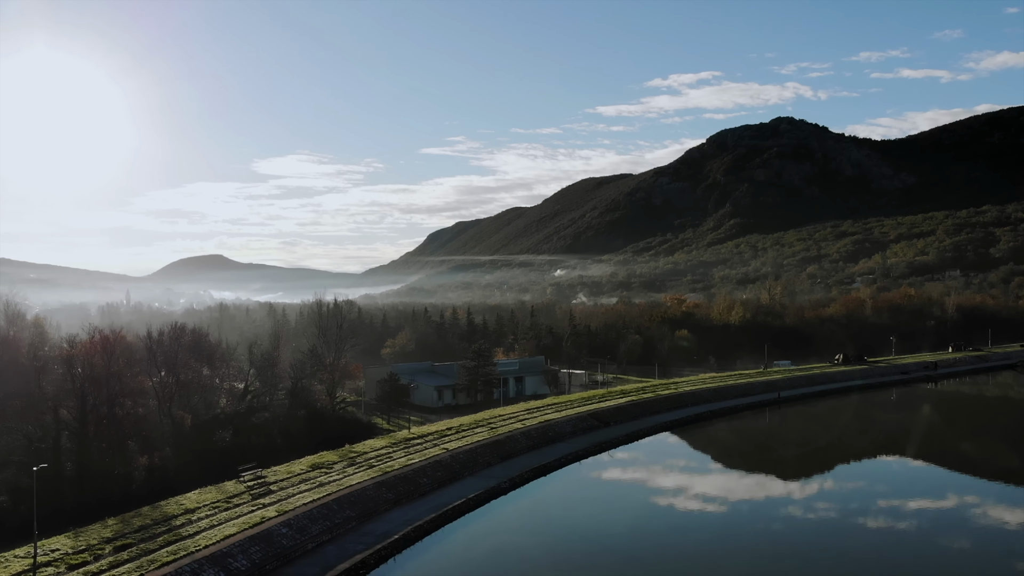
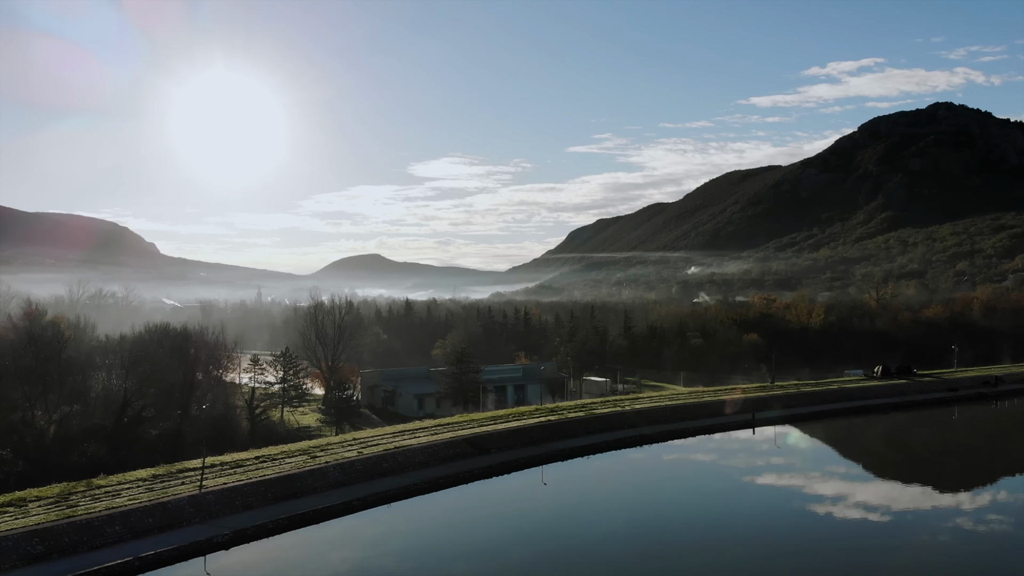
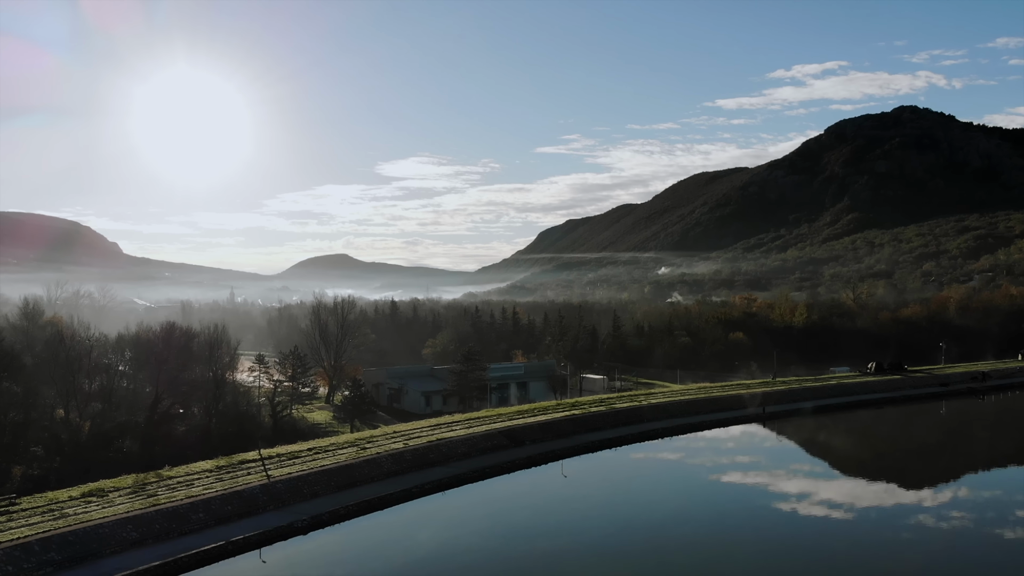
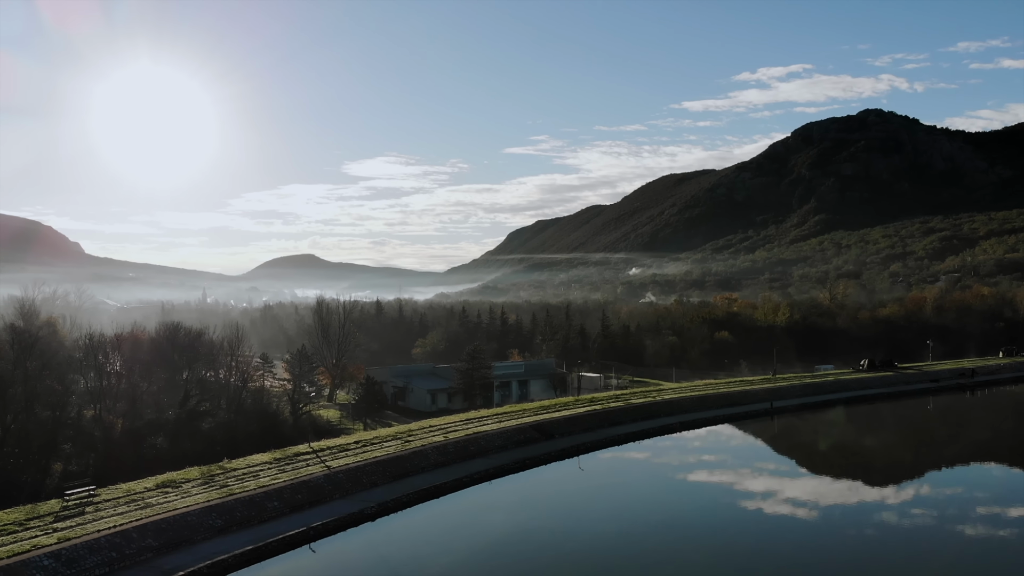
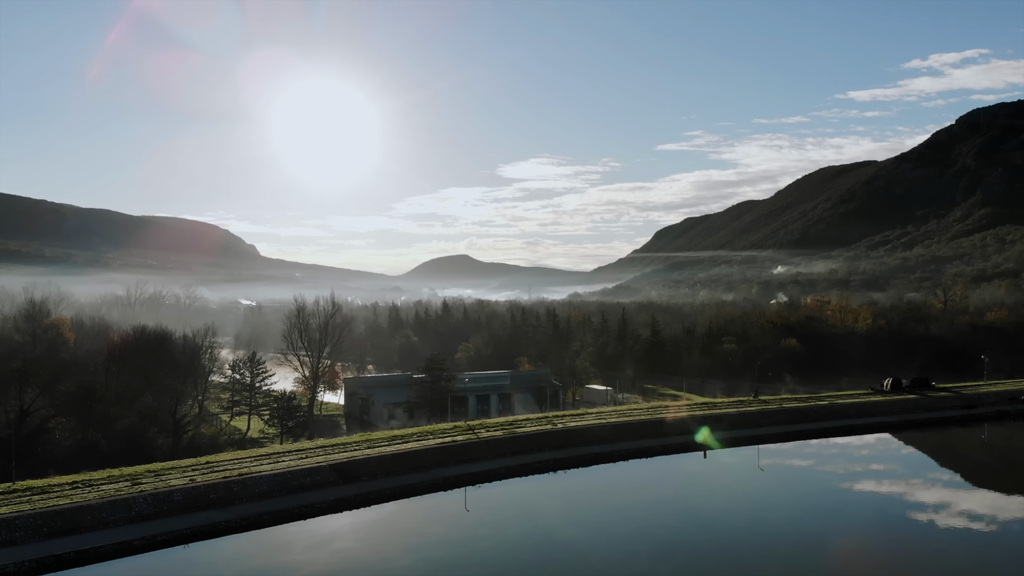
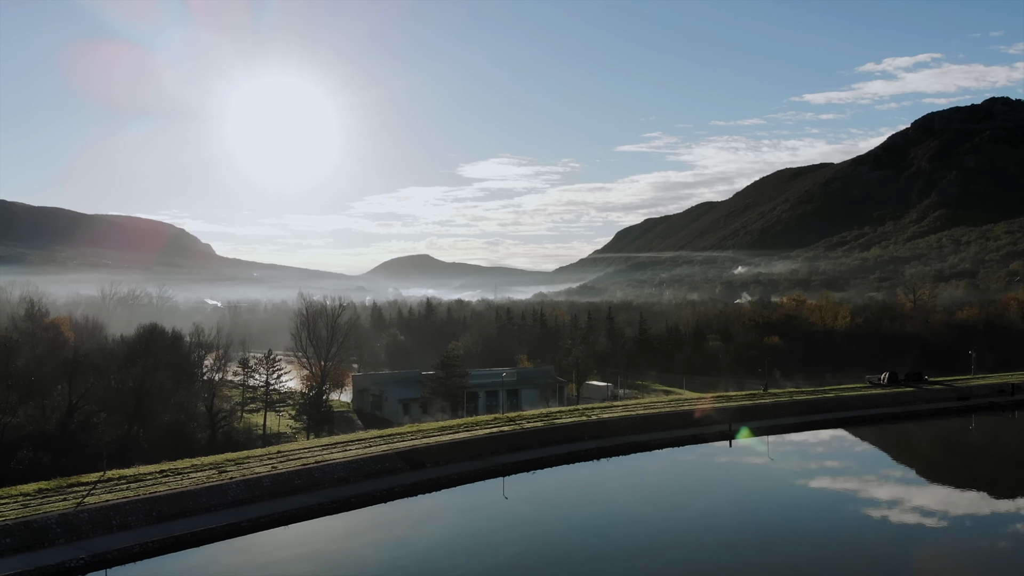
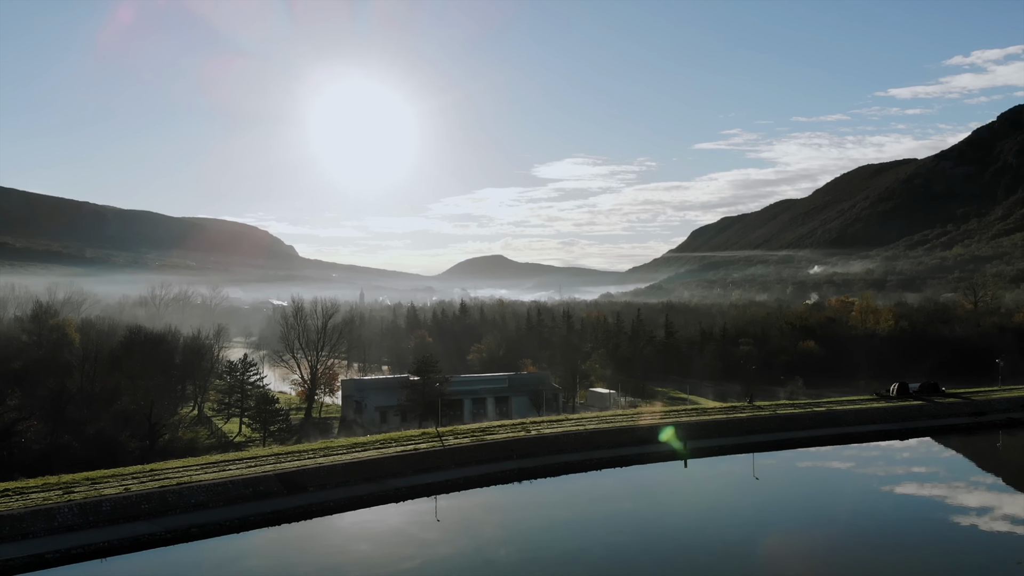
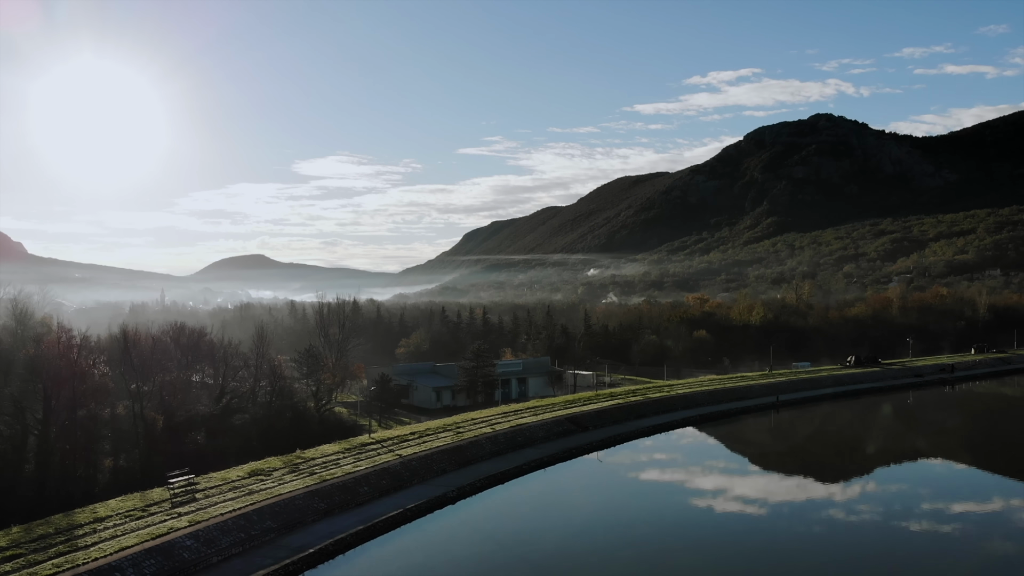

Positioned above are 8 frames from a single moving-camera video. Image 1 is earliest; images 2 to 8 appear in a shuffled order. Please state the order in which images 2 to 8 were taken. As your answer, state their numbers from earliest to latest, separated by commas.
8, 4, 3, 2, 6, 5, 7
